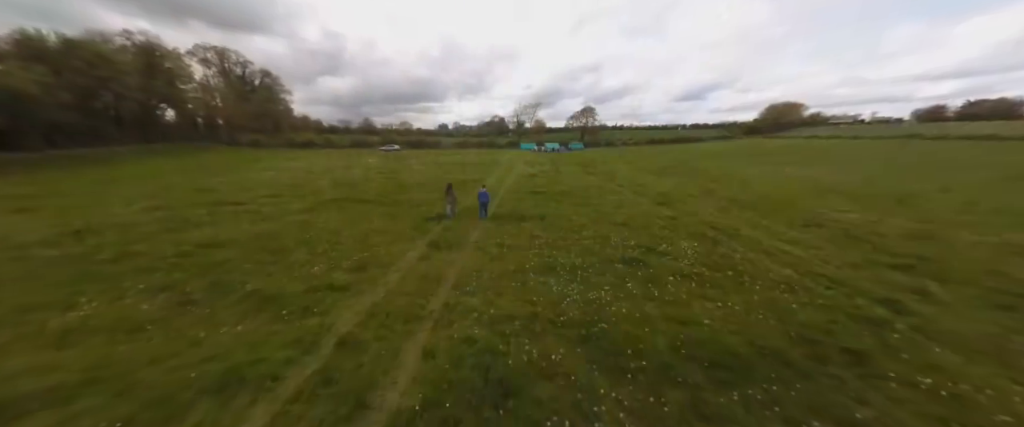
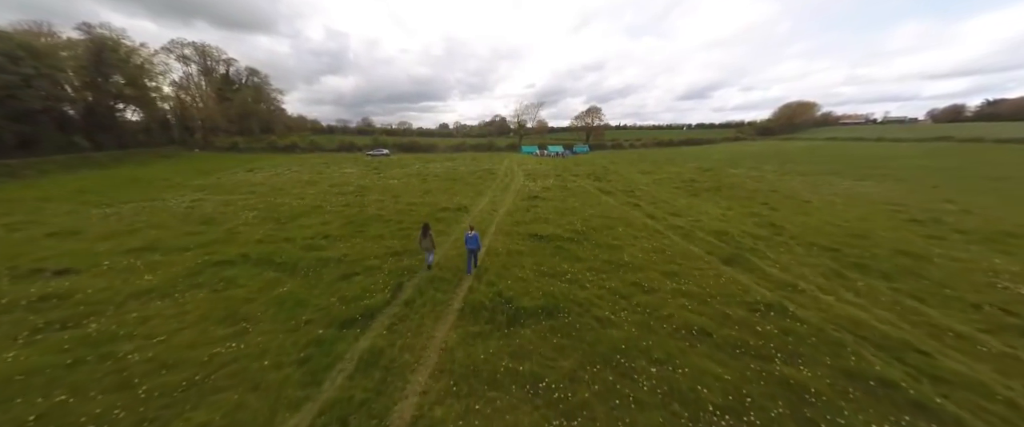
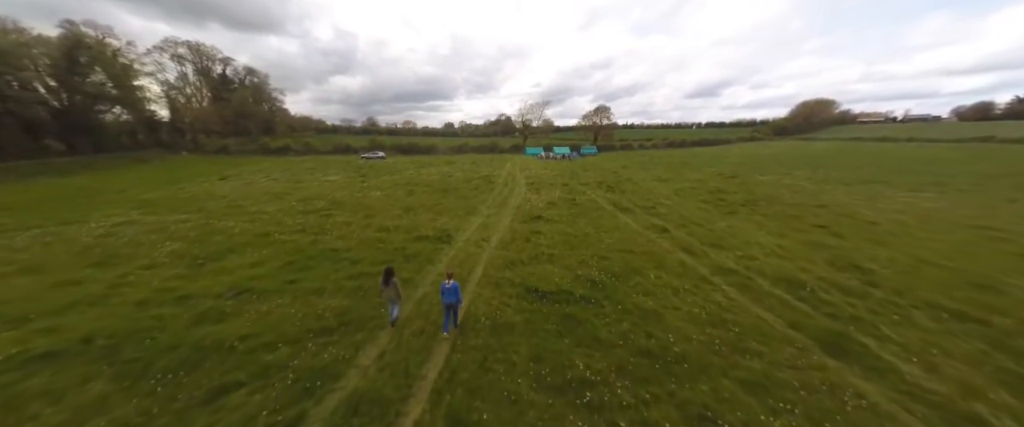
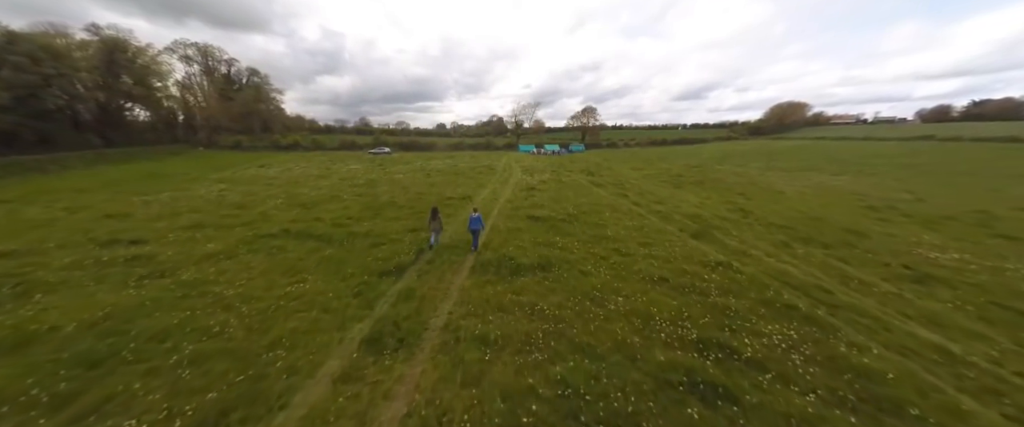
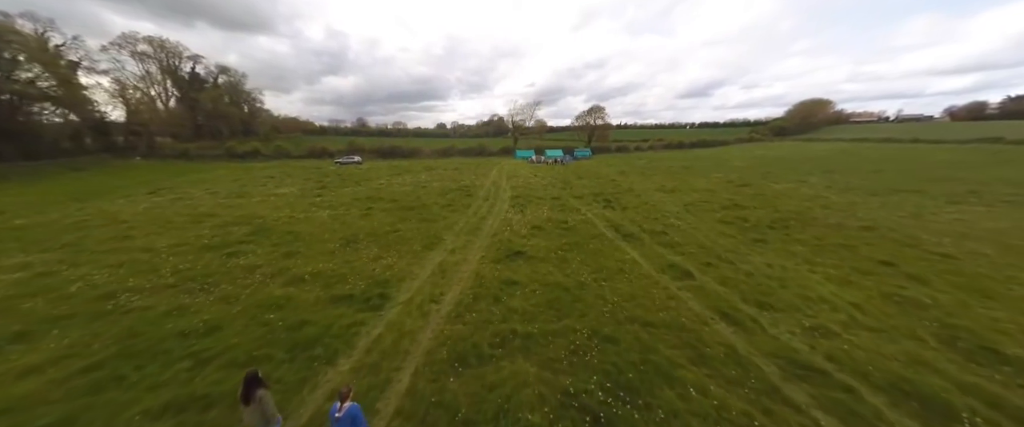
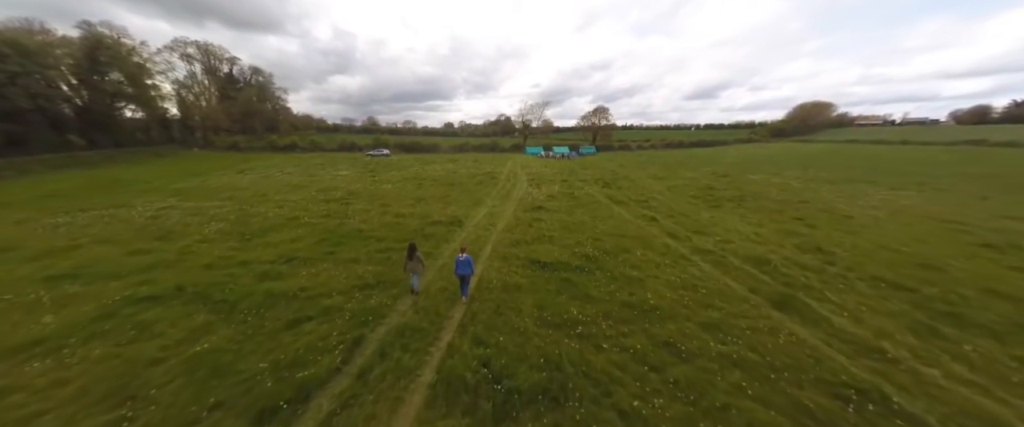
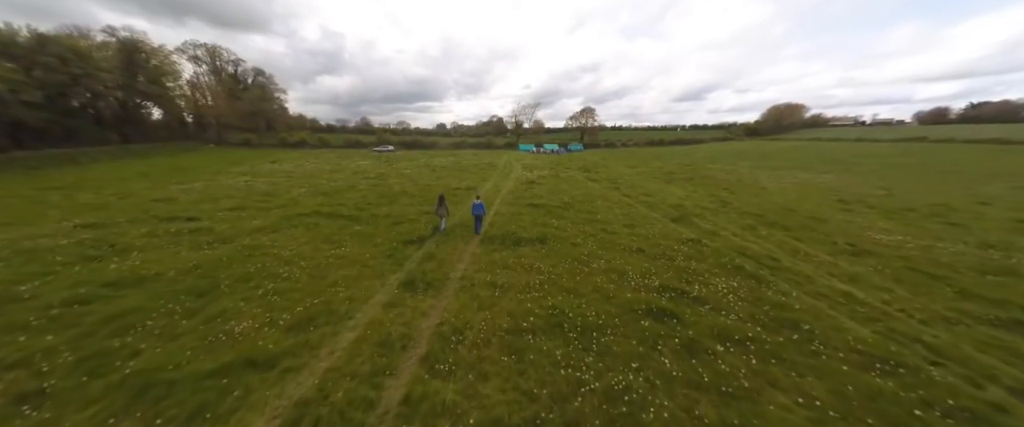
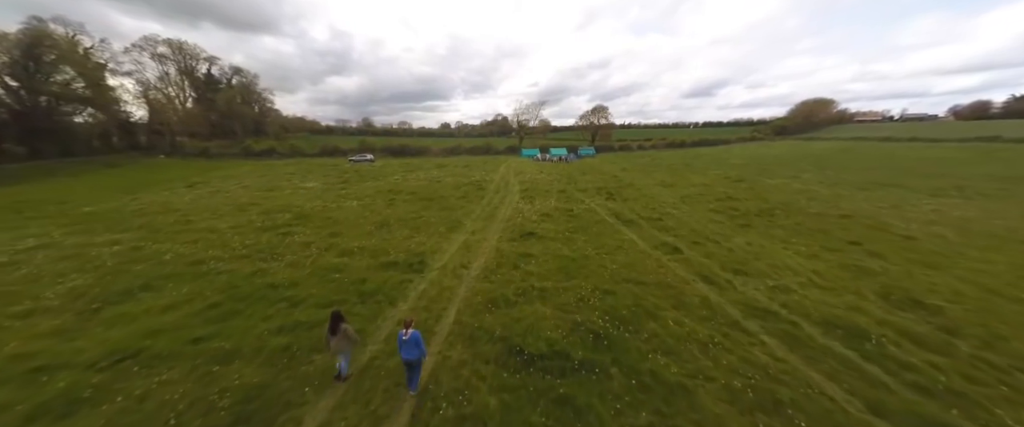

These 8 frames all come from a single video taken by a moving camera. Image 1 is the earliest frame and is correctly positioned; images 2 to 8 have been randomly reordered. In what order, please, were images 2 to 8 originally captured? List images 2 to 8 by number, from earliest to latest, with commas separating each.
7, 4, 2, 6, 3, 8, 5
